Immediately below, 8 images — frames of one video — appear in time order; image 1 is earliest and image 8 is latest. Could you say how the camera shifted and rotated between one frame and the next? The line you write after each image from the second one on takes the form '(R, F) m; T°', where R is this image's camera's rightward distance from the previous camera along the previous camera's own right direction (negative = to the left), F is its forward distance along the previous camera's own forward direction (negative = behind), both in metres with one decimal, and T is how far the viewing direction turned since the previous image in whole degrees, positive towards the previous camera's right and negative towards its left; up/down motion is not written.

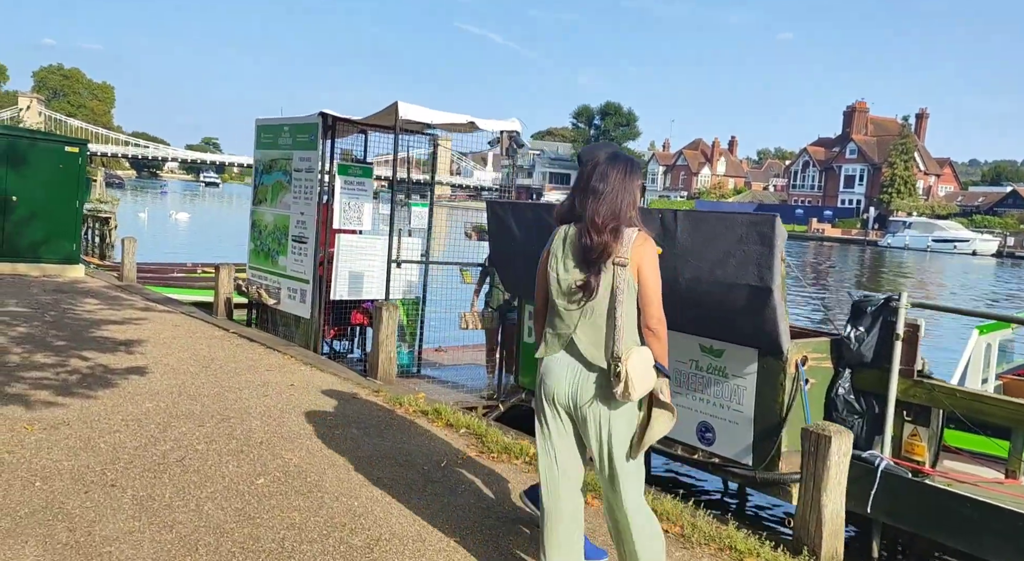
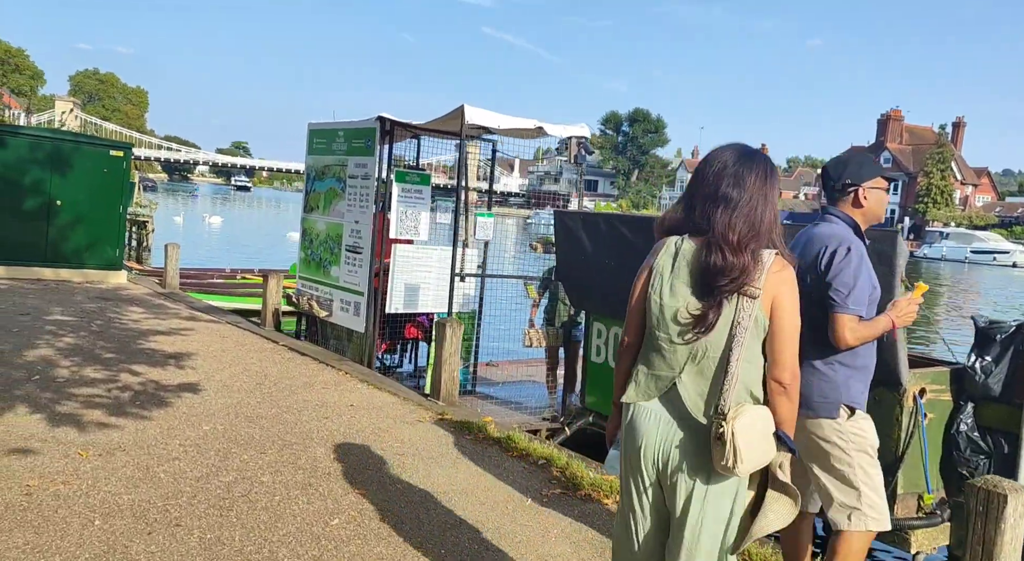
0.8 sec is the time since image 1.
(-0.4, +0.4) m; -2°
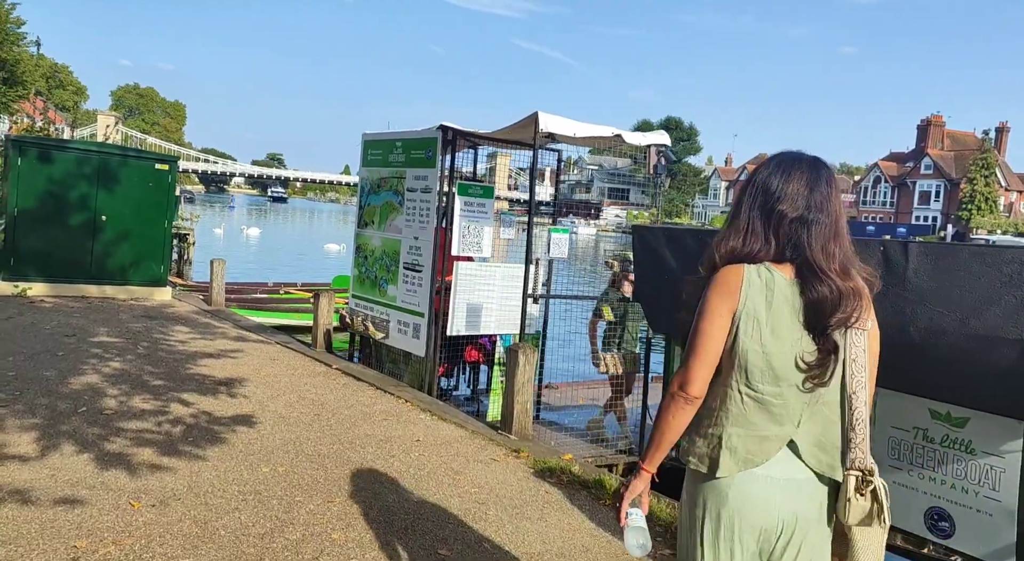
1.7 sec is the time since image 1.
(-0.3, +0.6) m; -2°
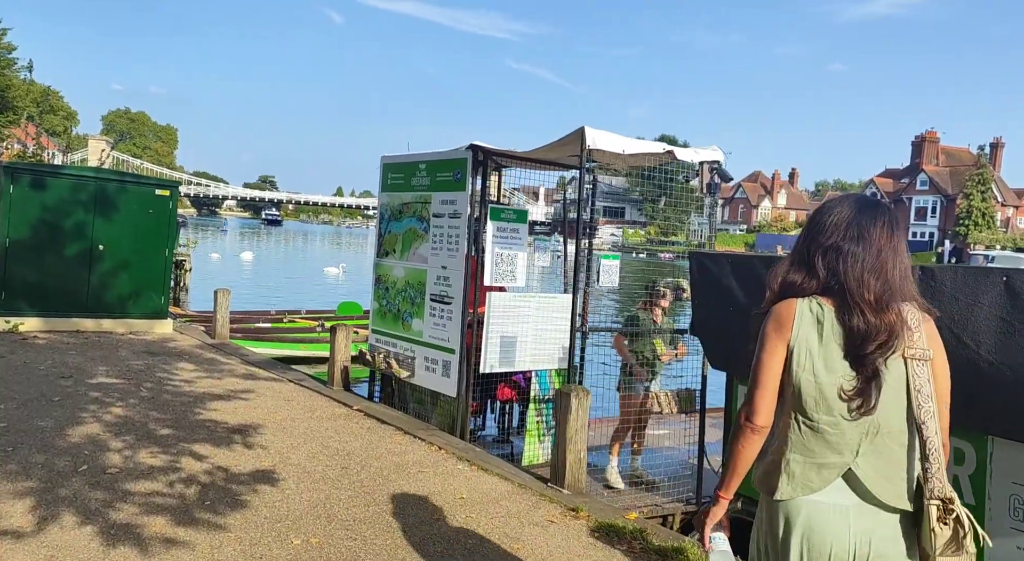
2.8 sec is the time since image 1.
(-0.4, +0.7) m; 0°
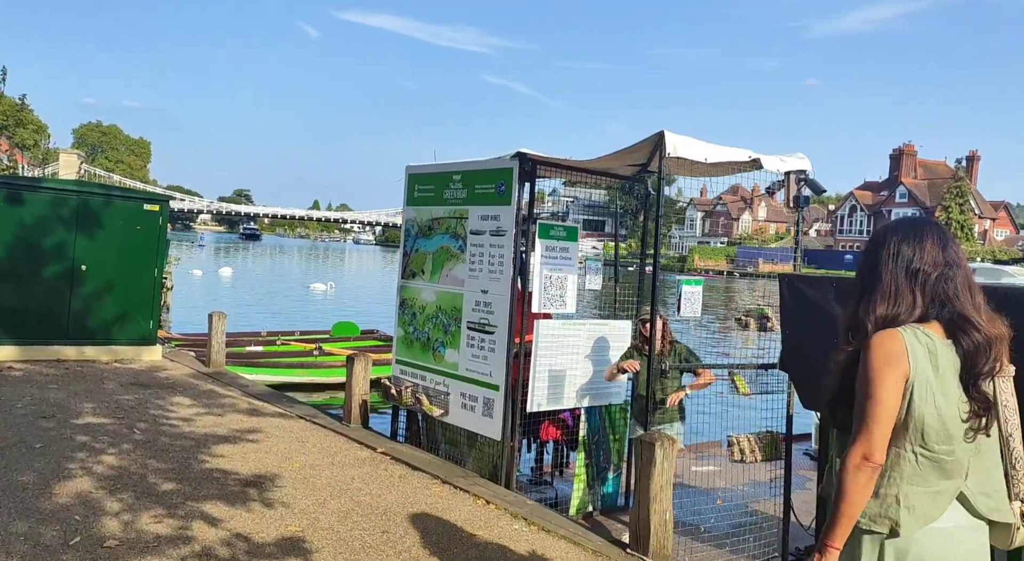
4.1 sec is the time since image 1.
(-0.6, +0.9) m; +1°
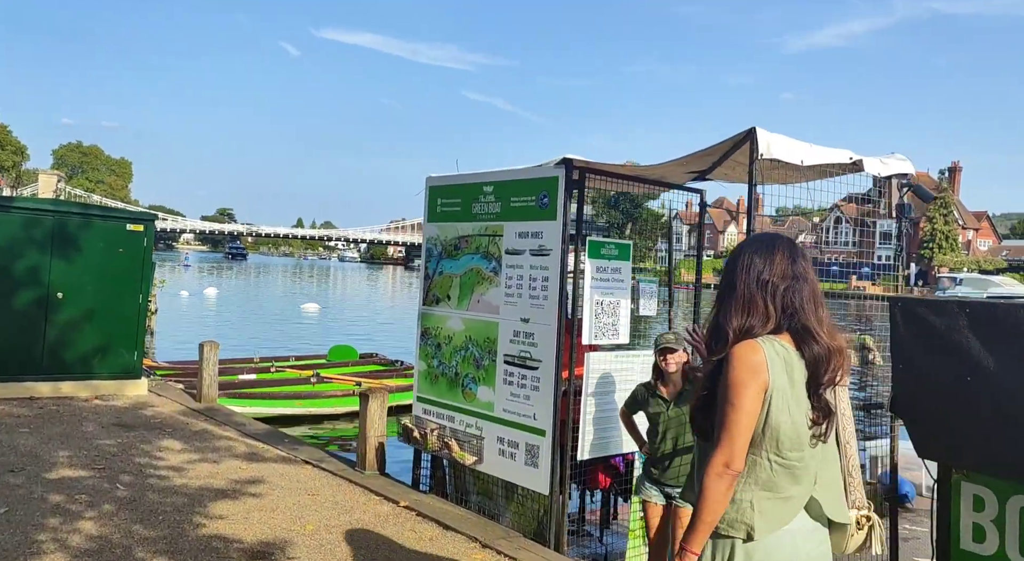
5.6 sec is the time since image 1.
(-0.4, +0.9) m; +1°
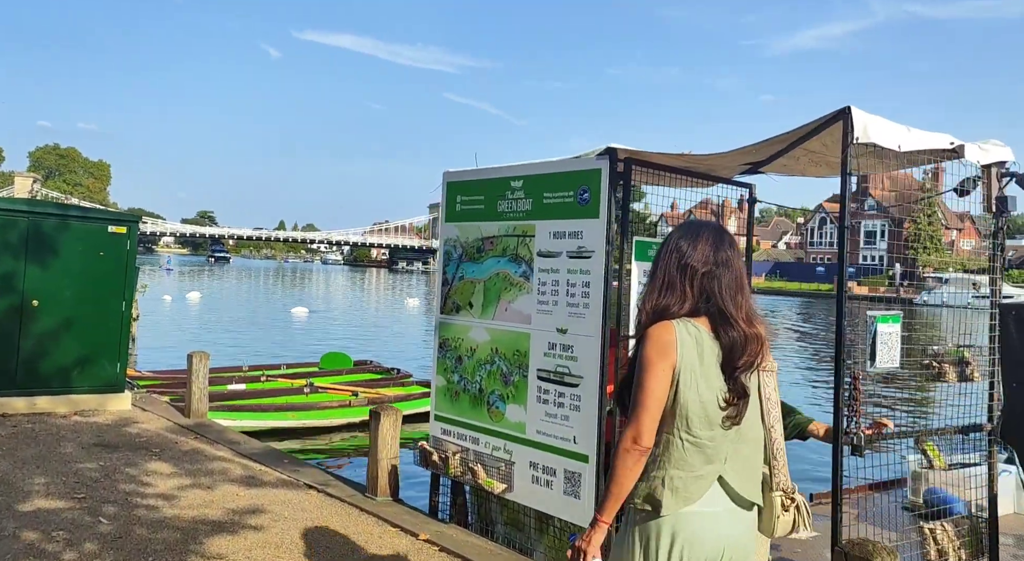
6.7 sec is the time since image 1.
(-0.3, +0.7) m; +1°
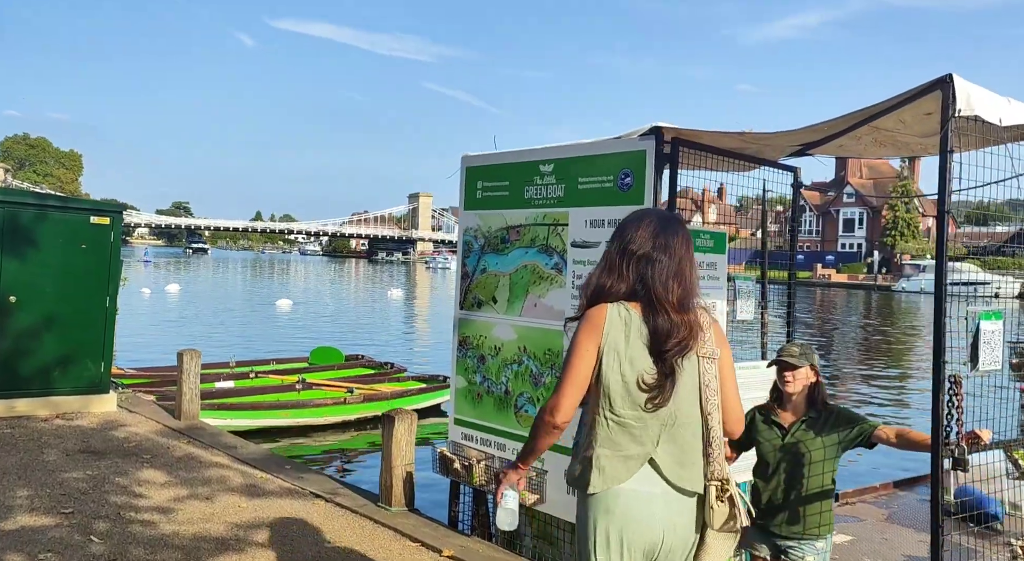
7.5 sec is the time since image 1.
(-0.3, +0.5) m; +1°
